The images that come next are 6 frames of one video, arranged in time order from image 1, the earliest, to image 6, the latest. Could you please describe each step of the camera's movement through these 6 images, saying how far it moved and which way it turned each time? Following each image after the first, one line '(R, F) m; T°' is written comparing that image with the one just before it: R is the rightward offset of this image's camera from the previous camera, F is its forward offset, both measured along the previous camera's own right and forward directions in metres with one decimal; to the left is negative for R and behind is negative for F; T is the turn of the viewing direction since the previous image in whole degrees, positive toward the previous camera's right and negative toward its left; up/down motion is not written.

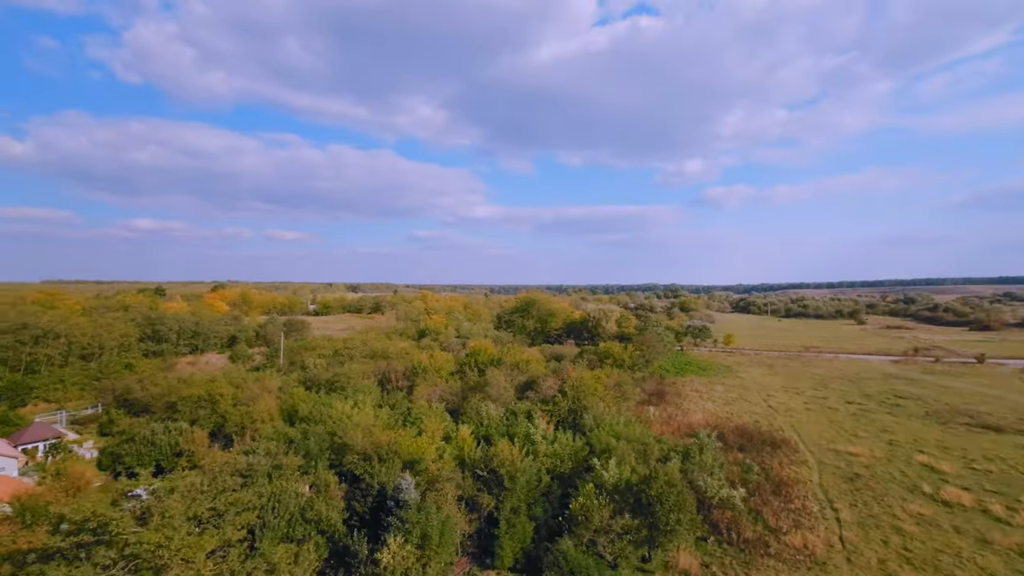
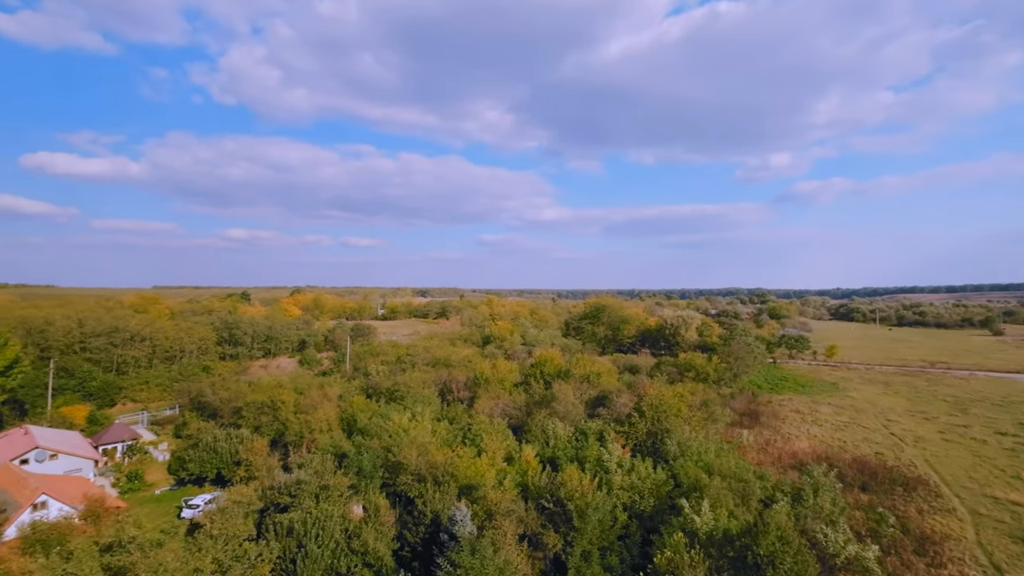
(0.0, +2.2) m; -8°
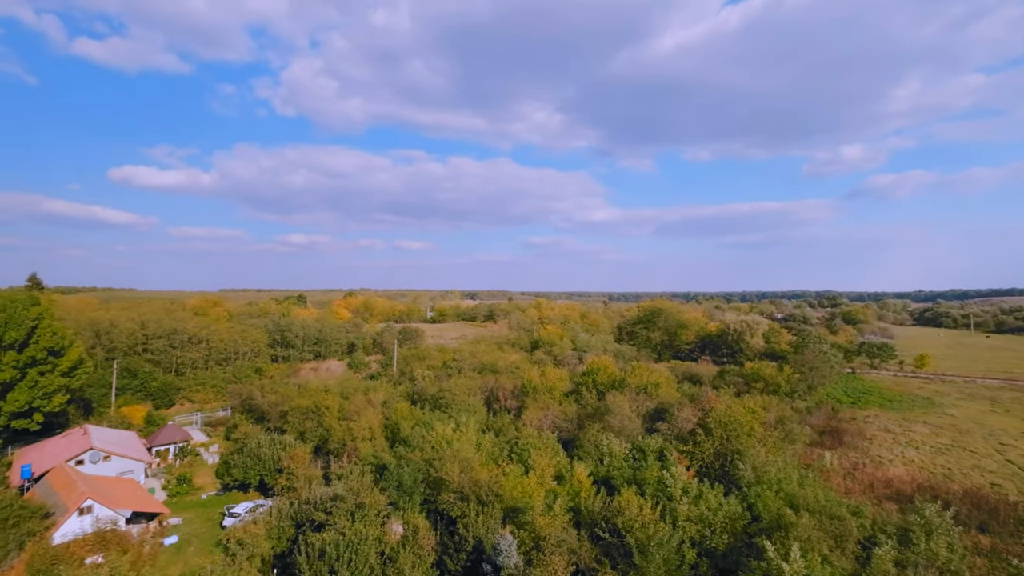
(0.0, +1.5) m; -6°
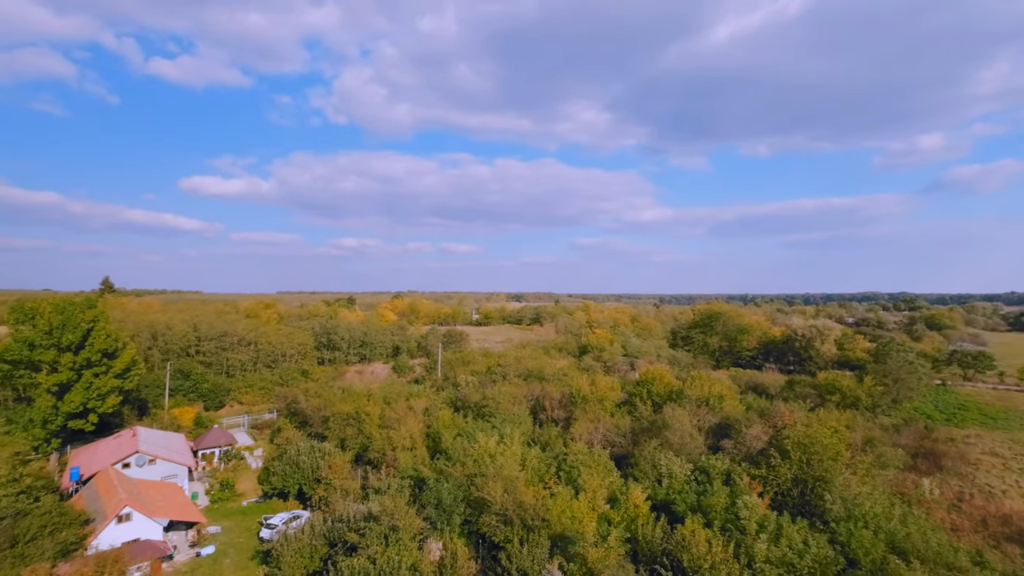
(-0.1, +1.5) m; -5°
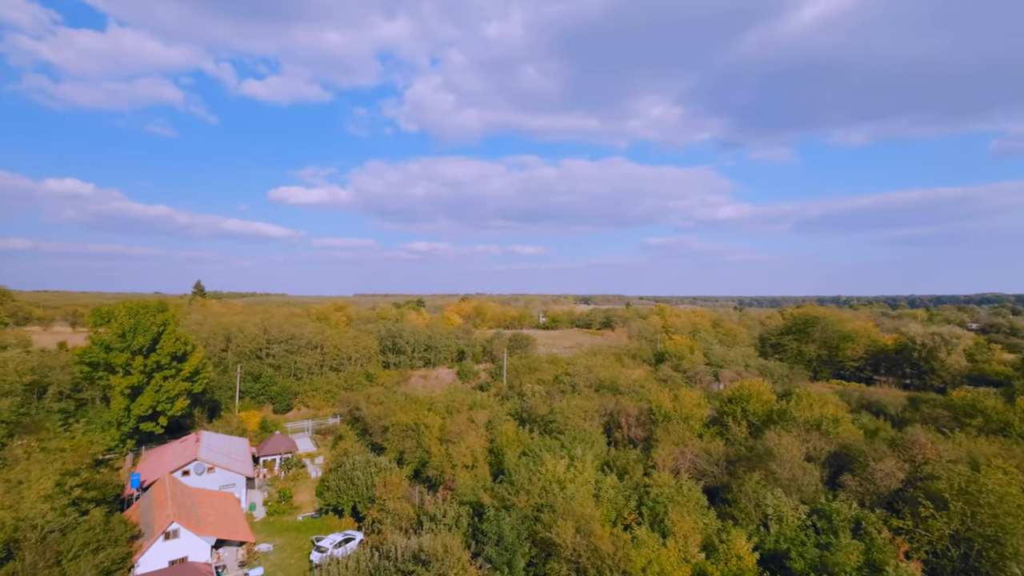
(-0.1, +2.2) m; -8°
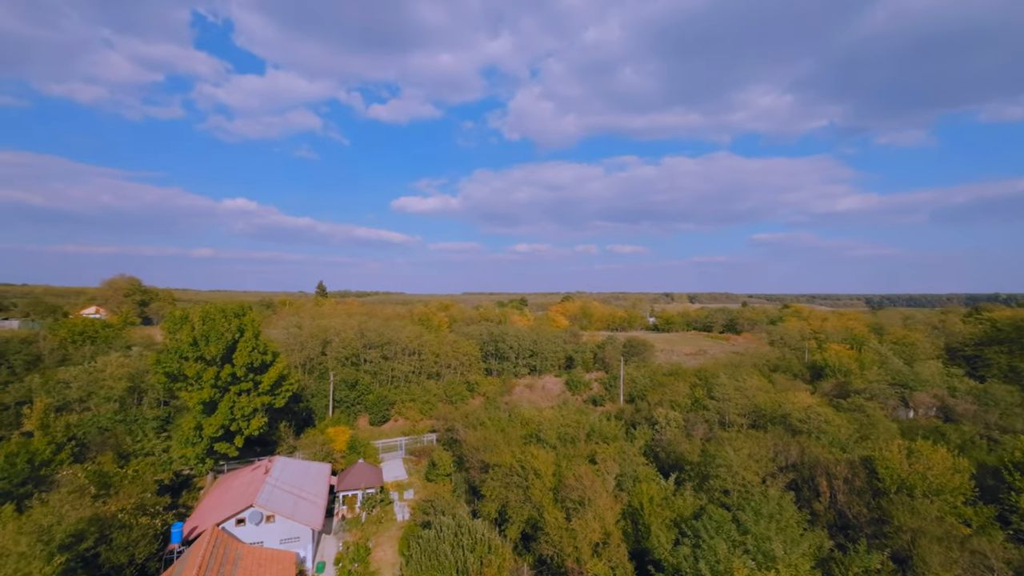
(-1.2, +5.7) m; -11°
